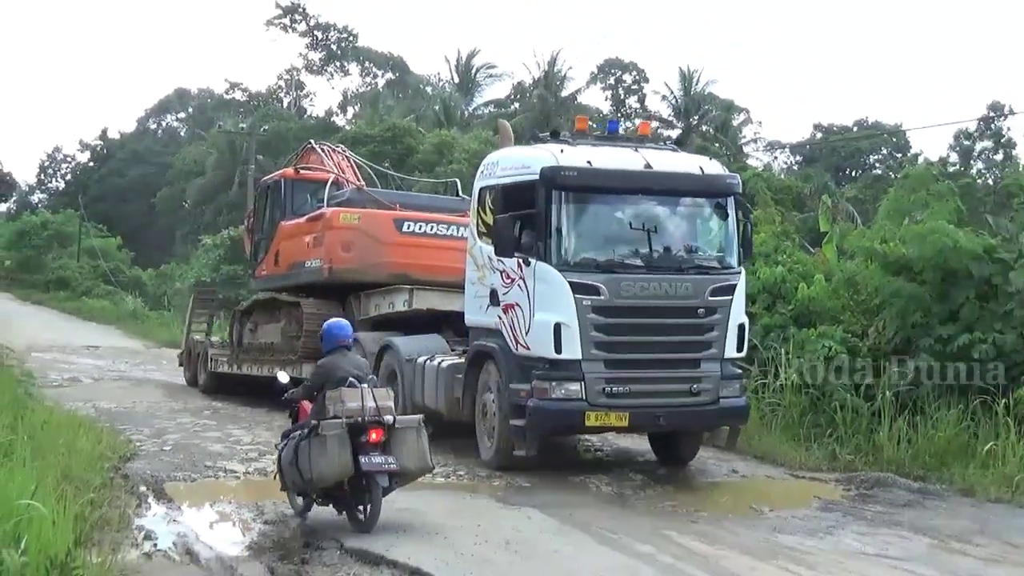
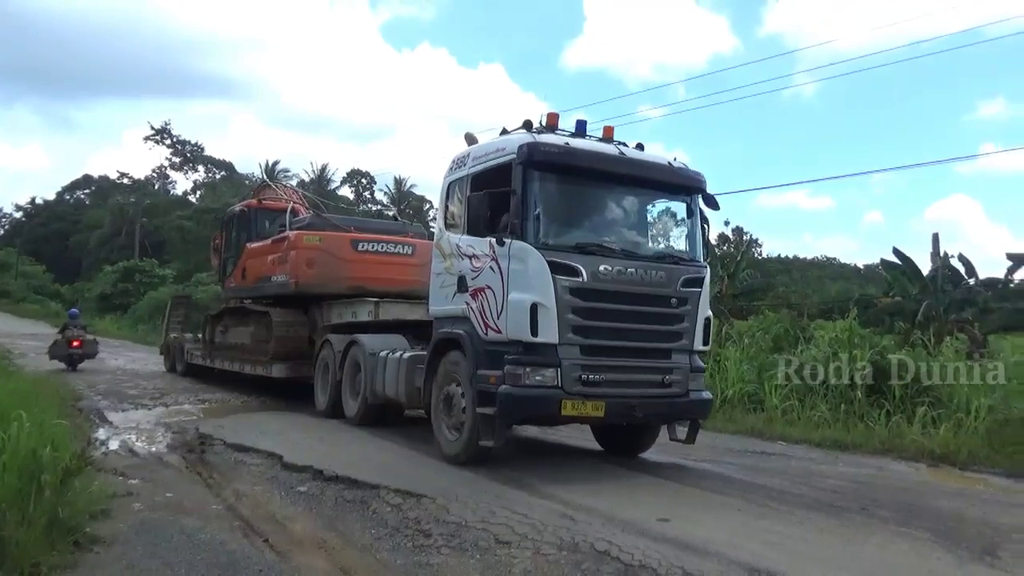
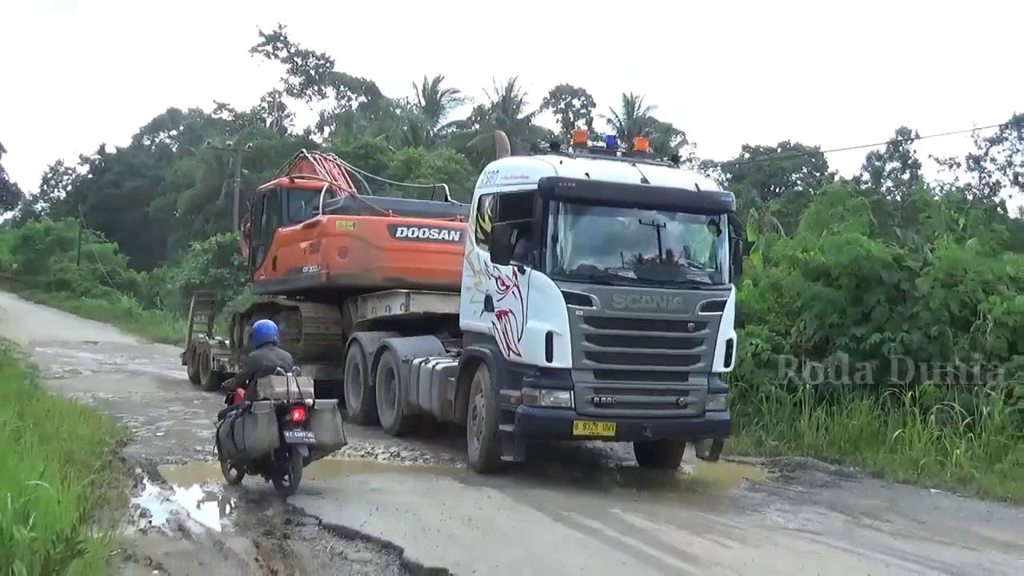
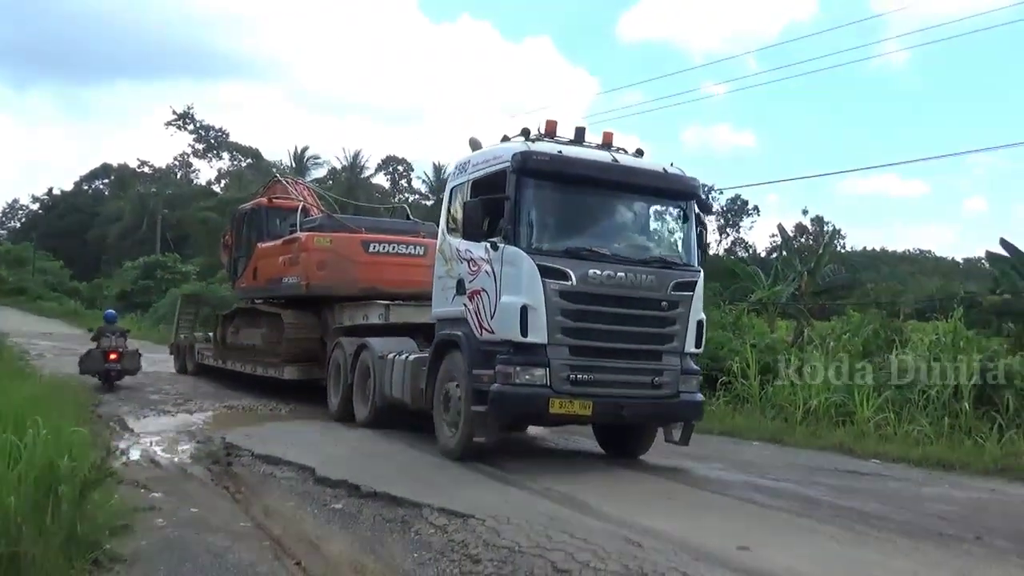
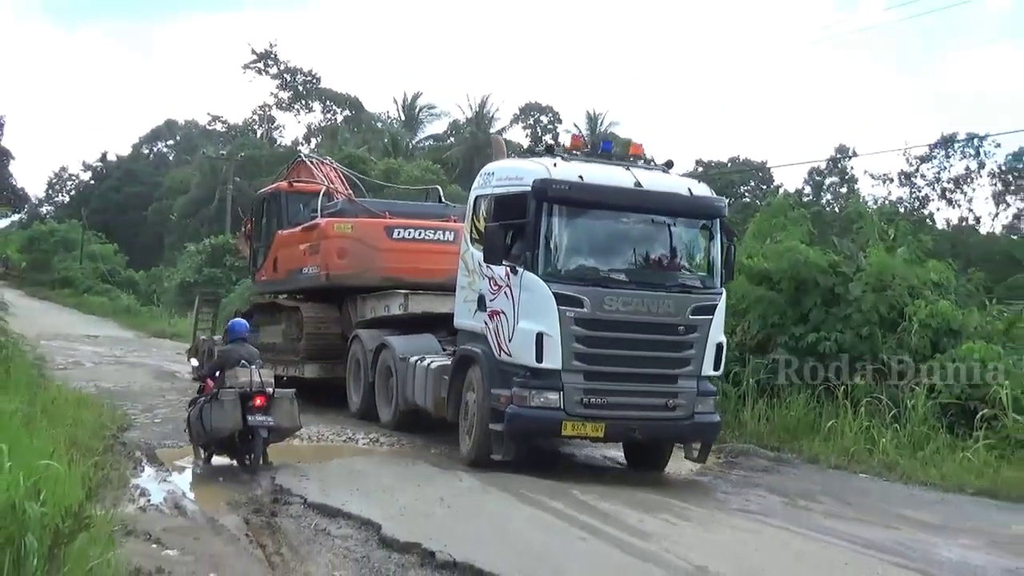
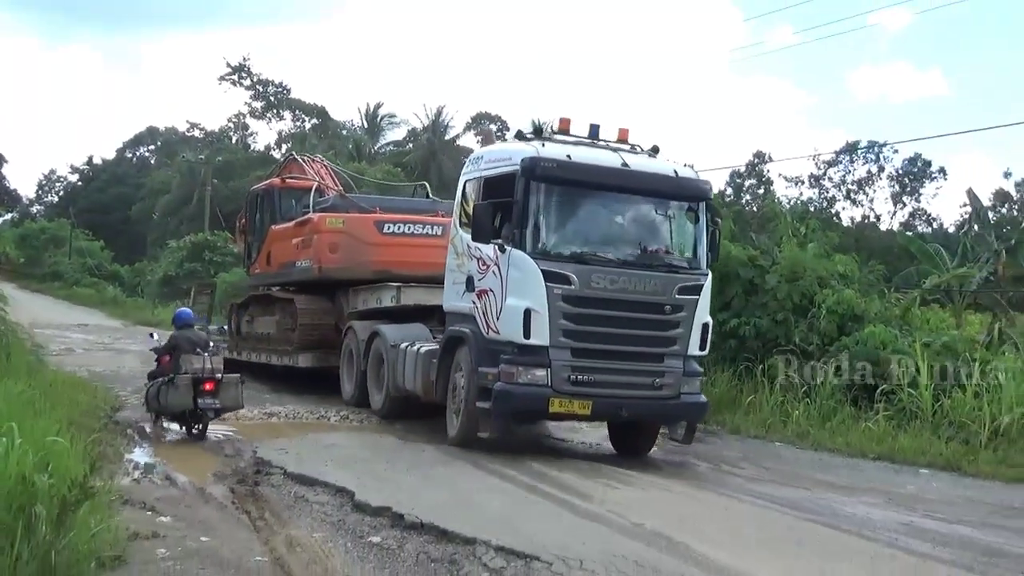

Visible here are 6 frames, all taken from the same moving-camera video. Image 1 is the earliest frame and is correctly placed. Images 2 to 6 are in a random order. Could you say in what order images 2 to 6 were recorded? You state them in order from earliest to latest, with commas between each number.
3, 5, 6, 4, 2
